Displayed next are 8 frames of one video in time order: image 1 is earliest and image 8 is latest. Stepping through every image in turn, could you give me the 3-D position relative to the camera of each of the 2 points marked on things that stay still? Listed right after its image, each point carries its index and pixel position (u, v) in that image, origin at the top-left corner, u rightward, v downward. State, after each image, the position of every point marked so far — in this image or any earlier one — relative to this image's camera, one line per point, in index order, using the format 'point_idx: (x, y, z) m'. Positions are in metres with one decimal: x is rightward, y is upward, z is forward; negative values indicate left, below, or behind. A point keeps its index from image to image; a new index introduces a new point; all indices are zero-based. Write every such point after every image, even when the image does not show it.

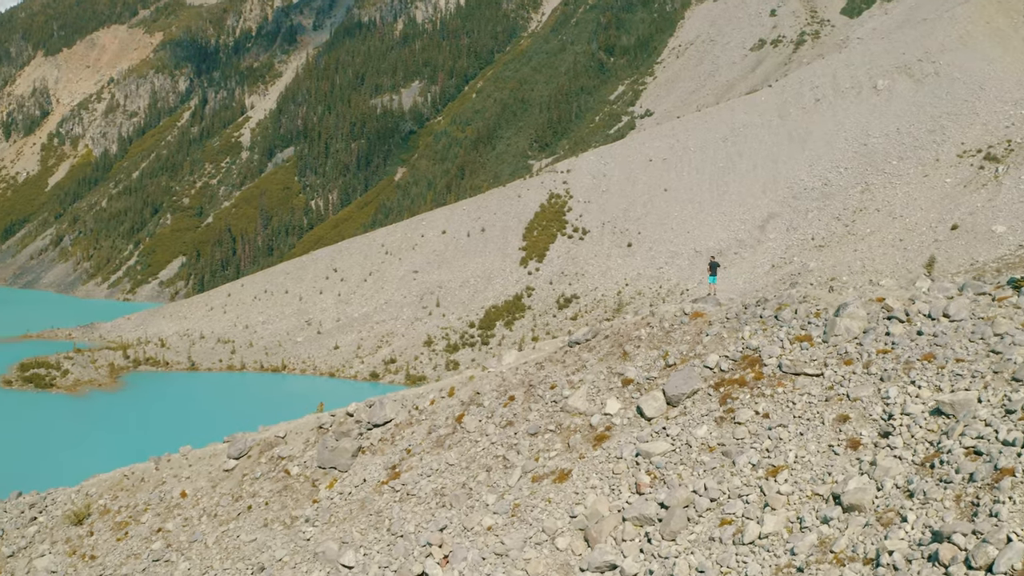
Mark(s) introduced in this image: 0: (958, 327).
0: (+5.8, -0.5, +12.7) m
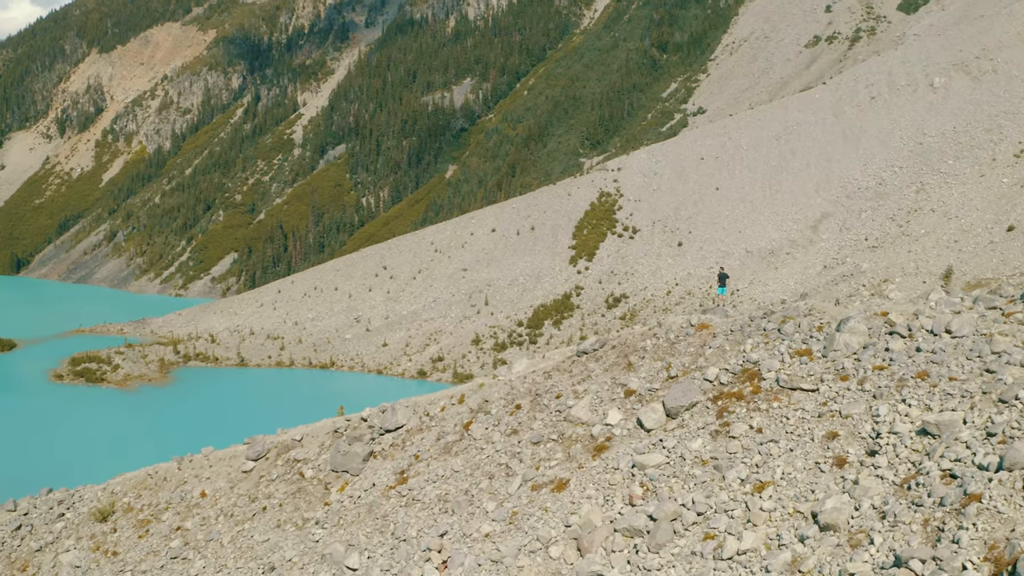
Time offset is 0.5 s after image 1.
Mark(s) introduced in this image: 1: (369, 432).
0: (+5.7, -0.7, +12.6) m
1: (-3.0, -3.0, +20.1) m
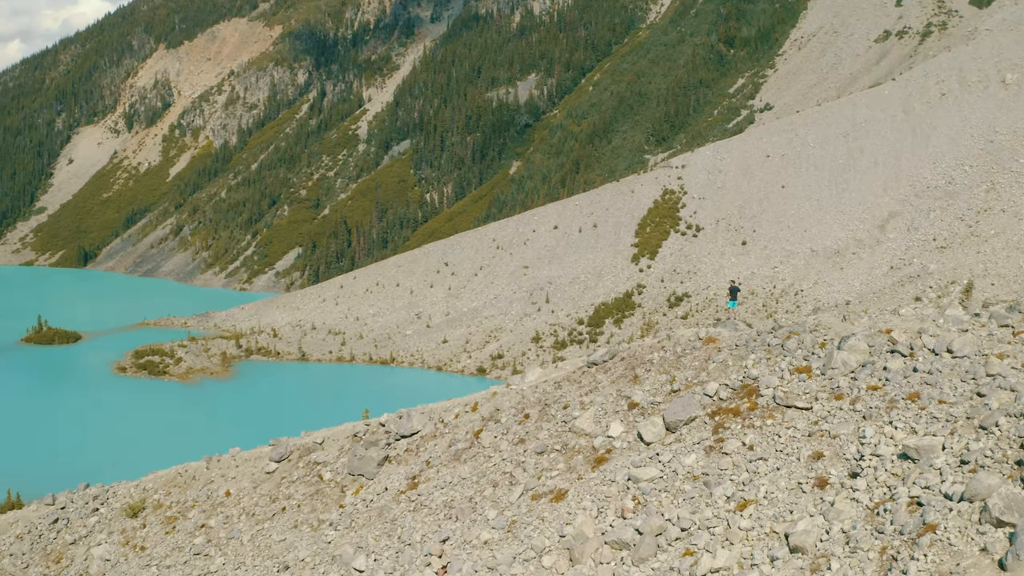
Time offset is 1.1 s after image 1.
0: (+5.7, -1.0, +12.5) m
1: (-2.7, -3.2, +20.4) m
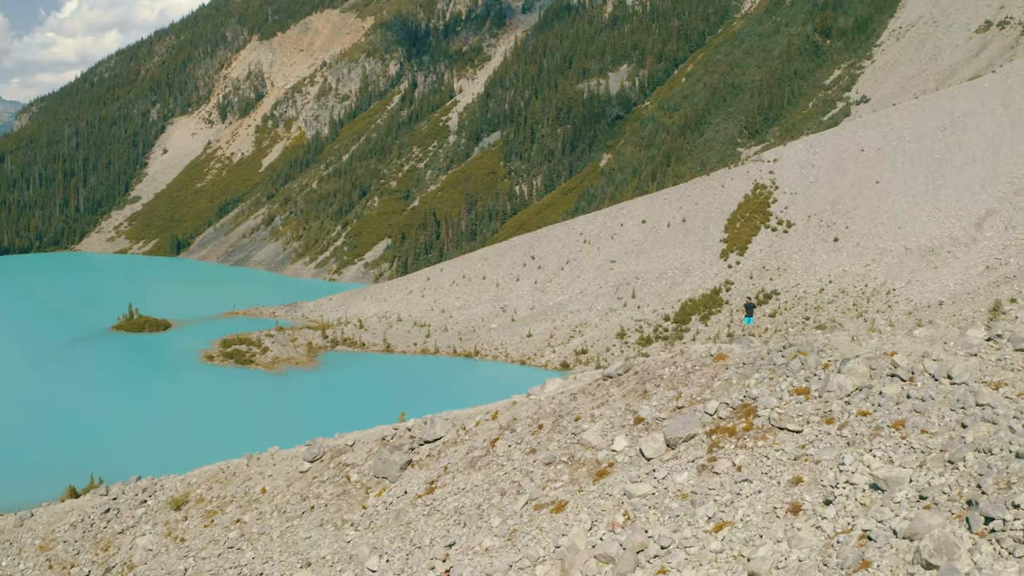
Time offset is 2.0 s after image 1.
0: (+5.5, -1.3, +12.4) m
1: (-2.2, -3.3, +21.0) m
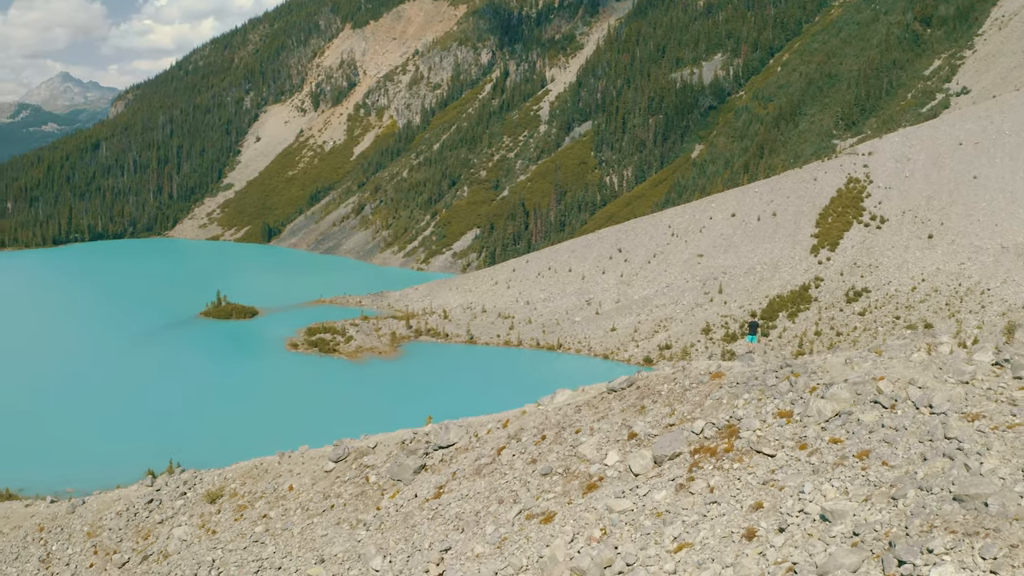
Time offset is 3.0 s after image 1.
0: (+5.2, -1.7, +12.4) m
1: (-1.9, -3.5, +21.5) m
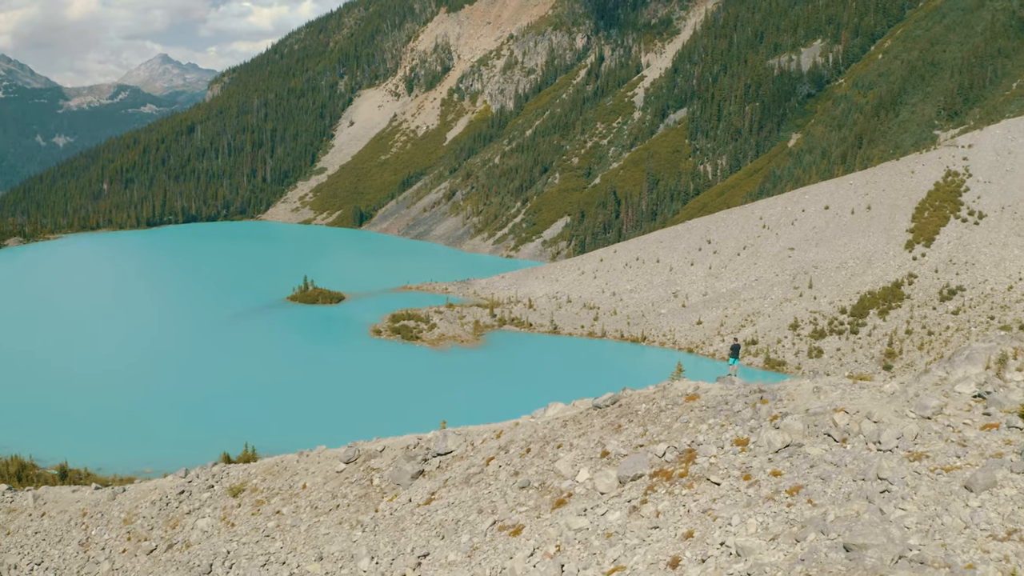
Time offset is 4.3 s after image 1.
0: (+4.4, -2.2, +12.3) m
1: (-2.0, -3.7, +22.1) m
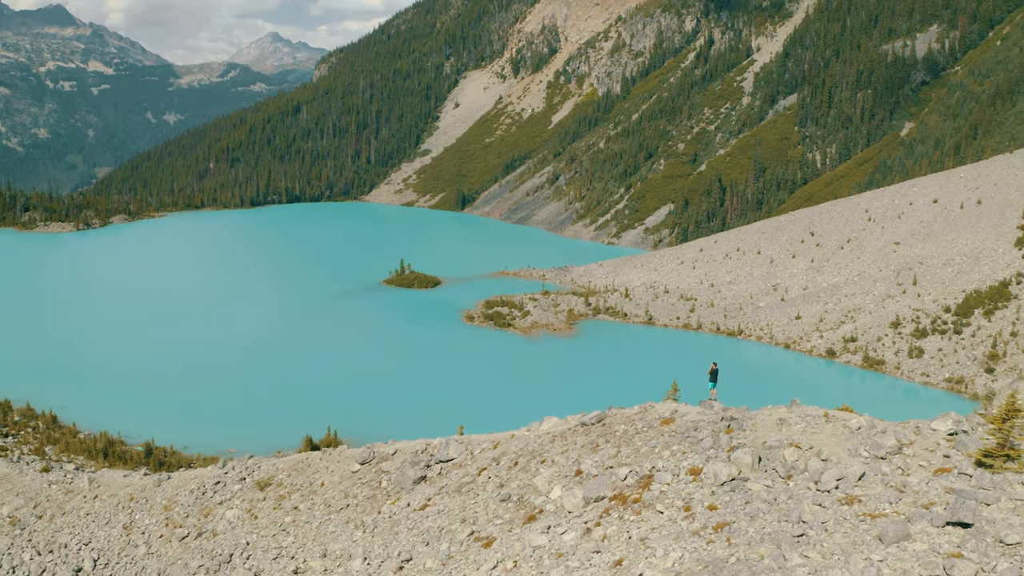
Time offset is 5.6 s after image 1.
0: (+3.6, -2.7, +12.4) m
1: (-1.9, -4.0, +22.7) m
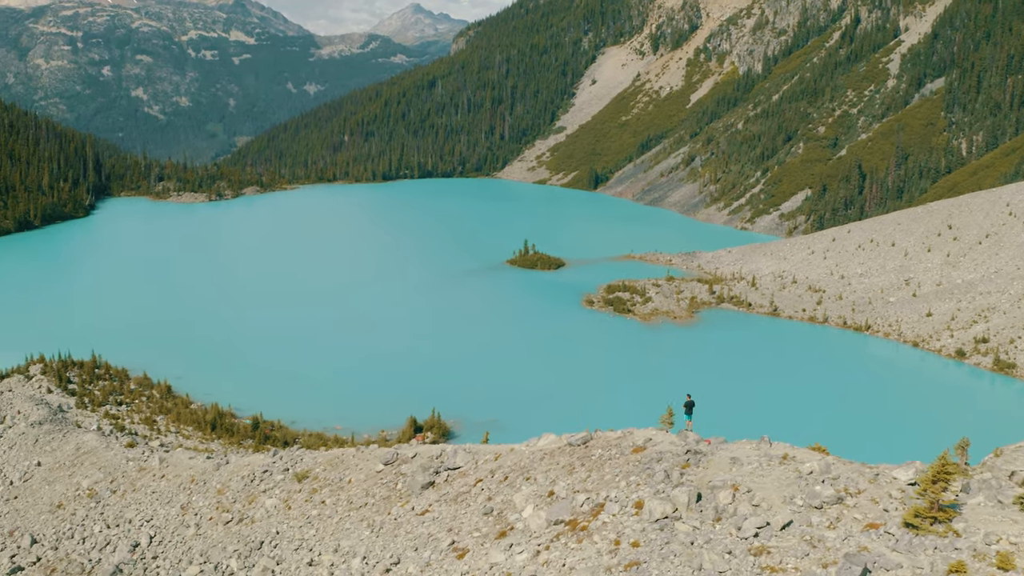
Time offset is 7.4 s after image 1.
0: (+2.6, -3.4, +12.7) m
1: (-1.7, -4.3, +23.6) m
